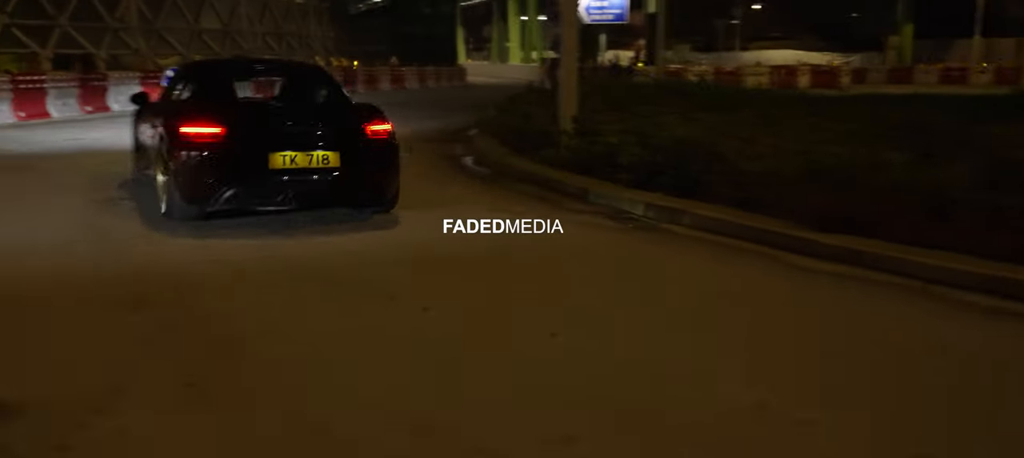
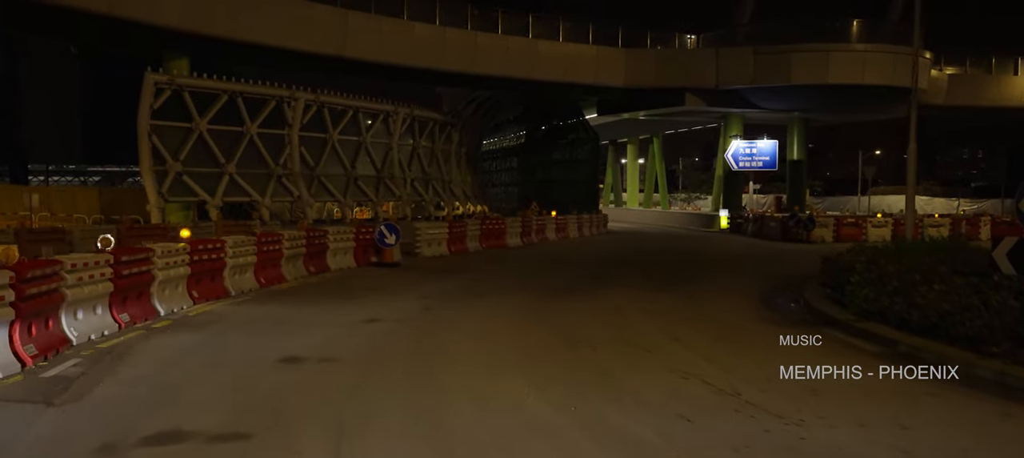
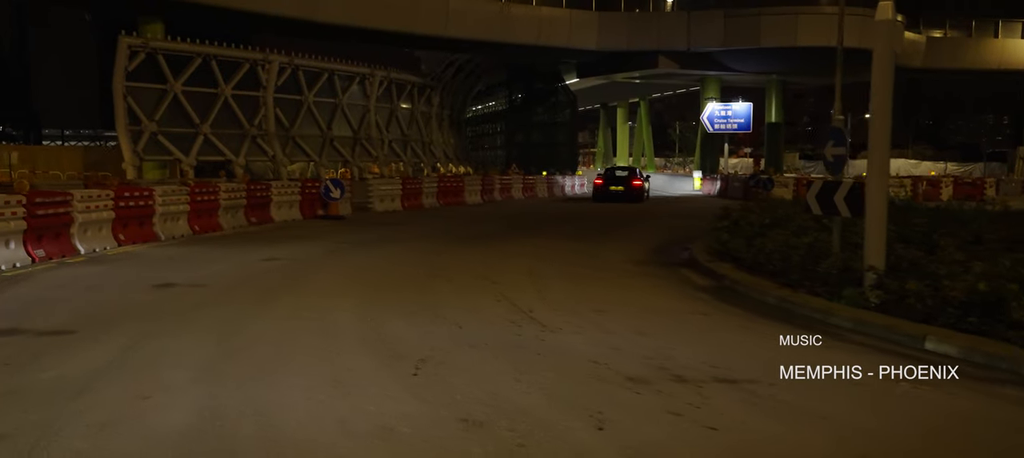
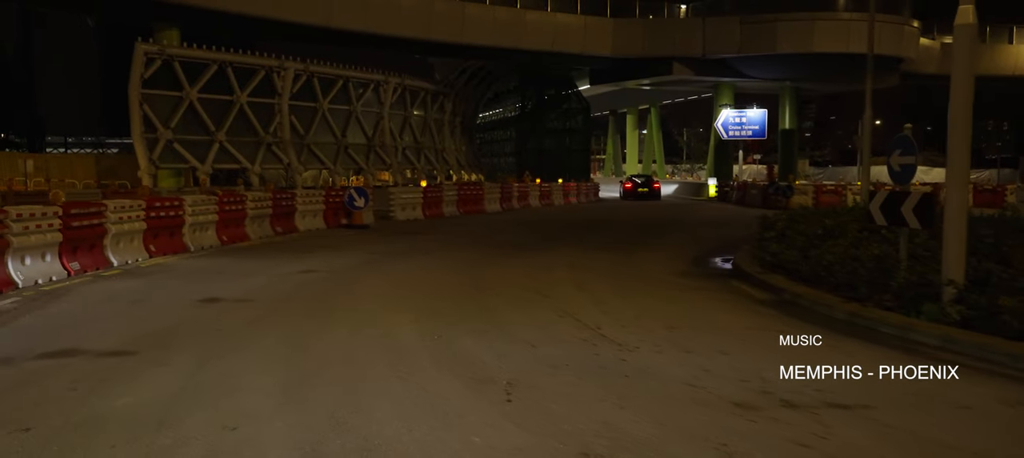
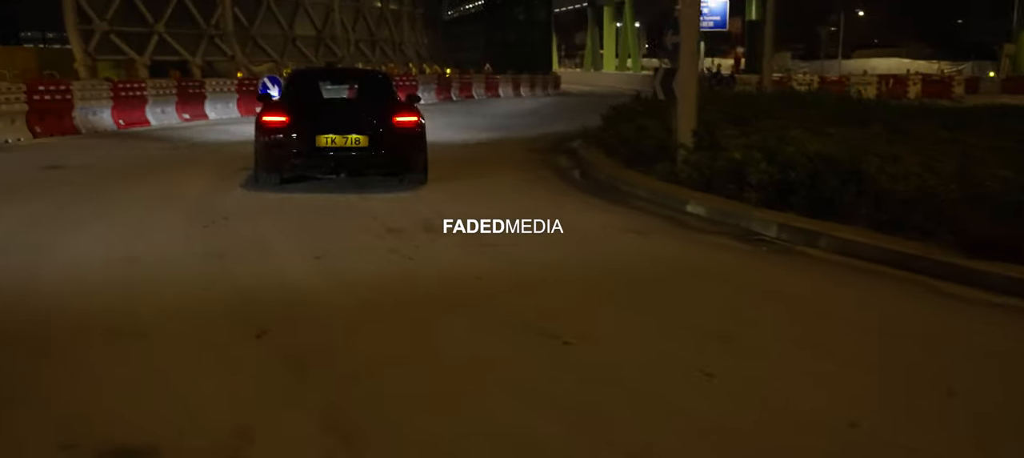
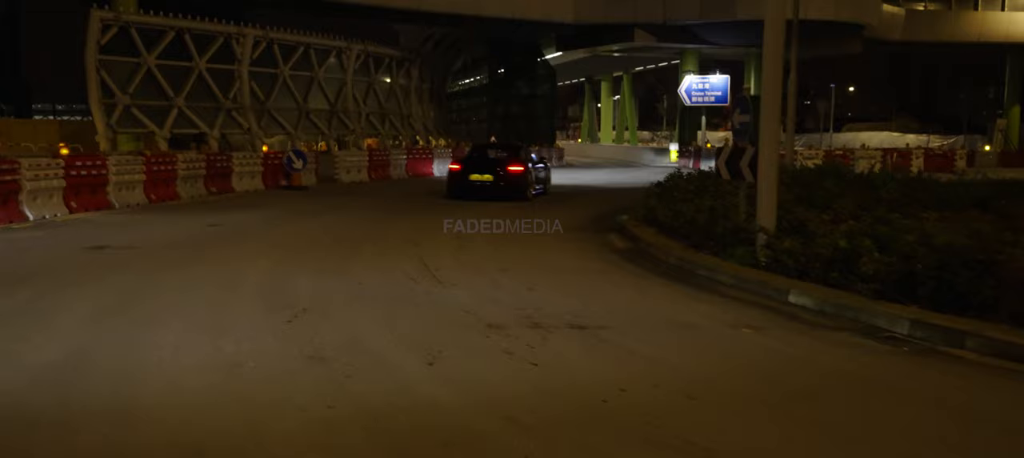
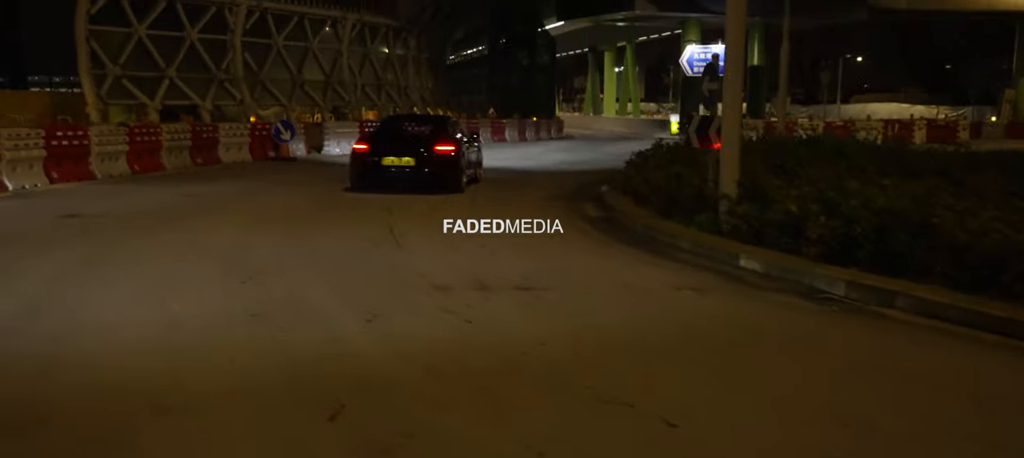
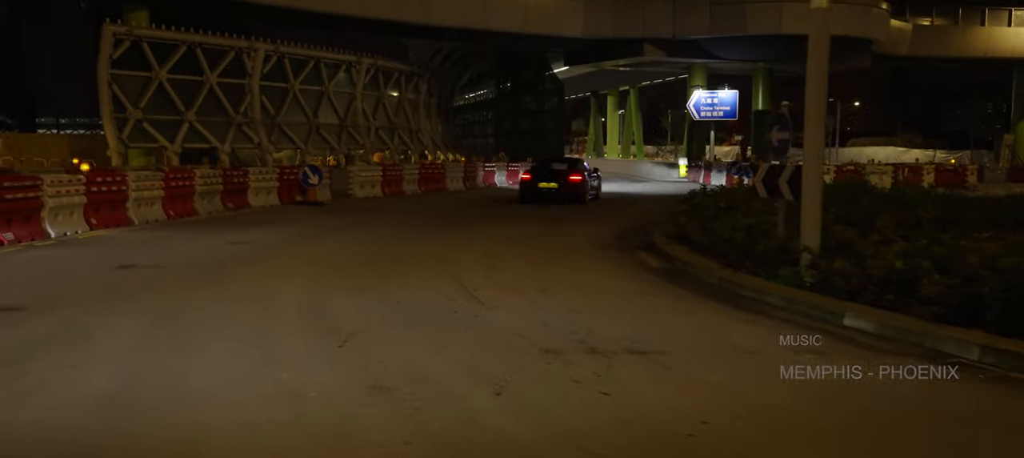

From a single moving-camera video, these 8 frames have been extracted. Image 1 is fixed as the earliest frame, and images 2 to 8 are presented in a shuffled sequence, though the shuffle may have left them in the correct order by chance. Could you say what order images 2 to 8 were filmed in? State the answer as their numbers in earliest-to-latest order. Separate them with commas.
5, 7, 6, 8, 3, 4, 2
